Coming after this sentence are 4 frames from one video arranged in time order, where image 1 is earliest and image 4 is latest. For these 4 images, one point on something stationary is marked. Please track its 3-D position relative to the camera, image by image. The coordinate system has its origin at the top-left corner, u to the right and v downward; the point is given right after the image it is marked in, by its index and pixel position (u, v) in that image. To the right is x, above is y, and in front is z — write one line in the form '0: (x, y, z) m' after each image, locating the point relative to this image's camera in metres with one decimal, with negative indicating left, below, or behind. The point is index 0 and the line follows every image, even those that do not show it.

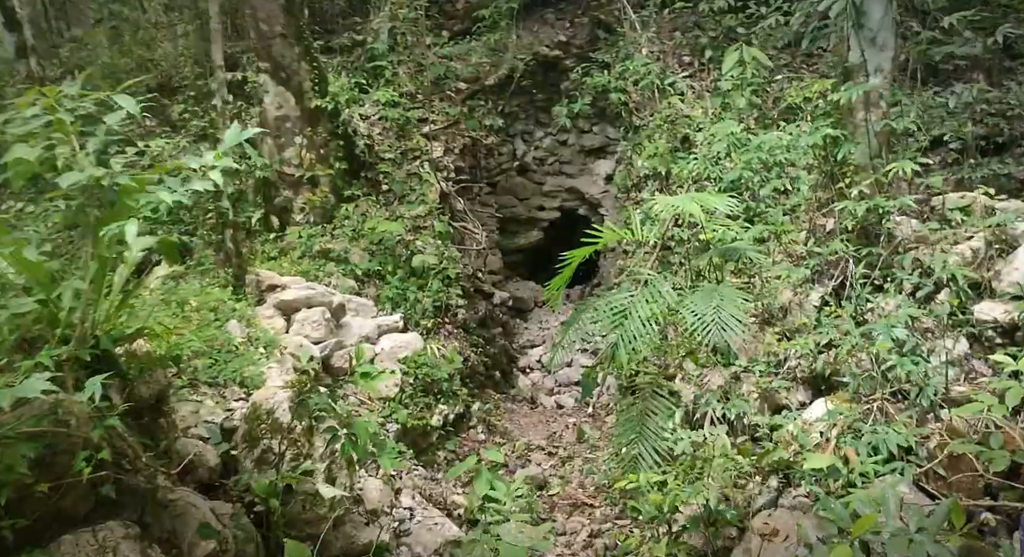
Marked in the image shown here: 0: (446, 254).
0: (-0.5, +0.2, +5.3) m
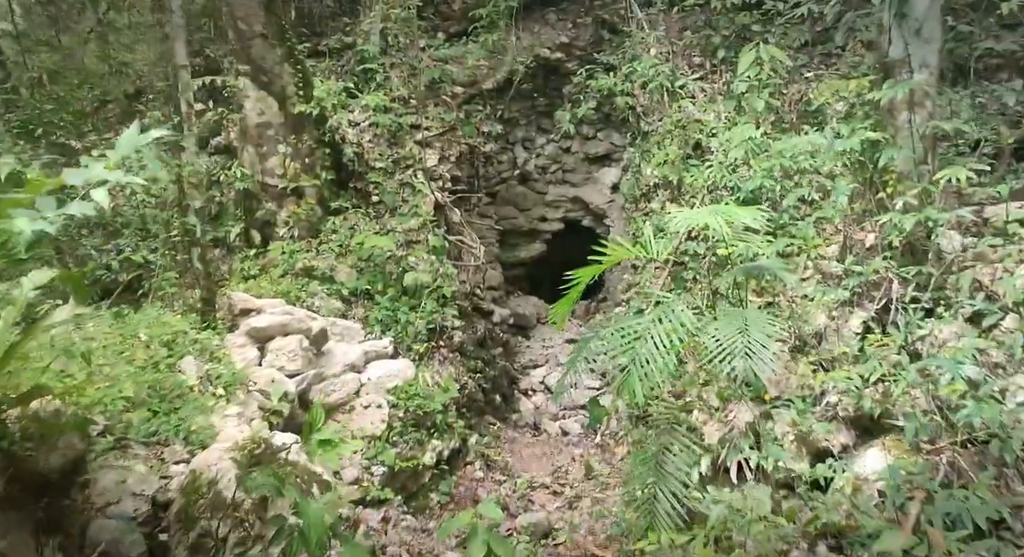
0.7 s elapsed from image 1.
0: (-0.5, 0.0, +4.9) m
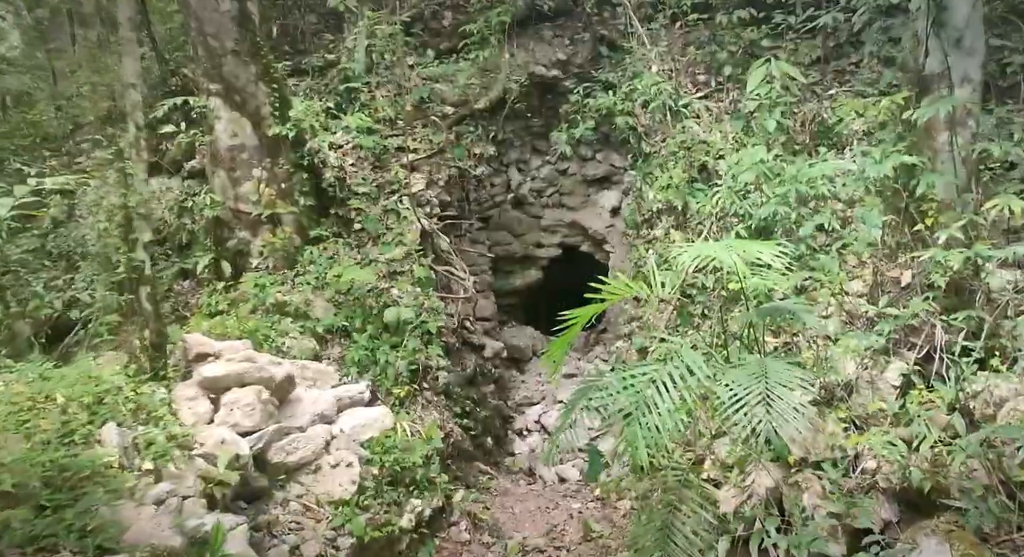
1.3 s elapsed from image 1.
0: (-0.5, -0.2, +4.5) m
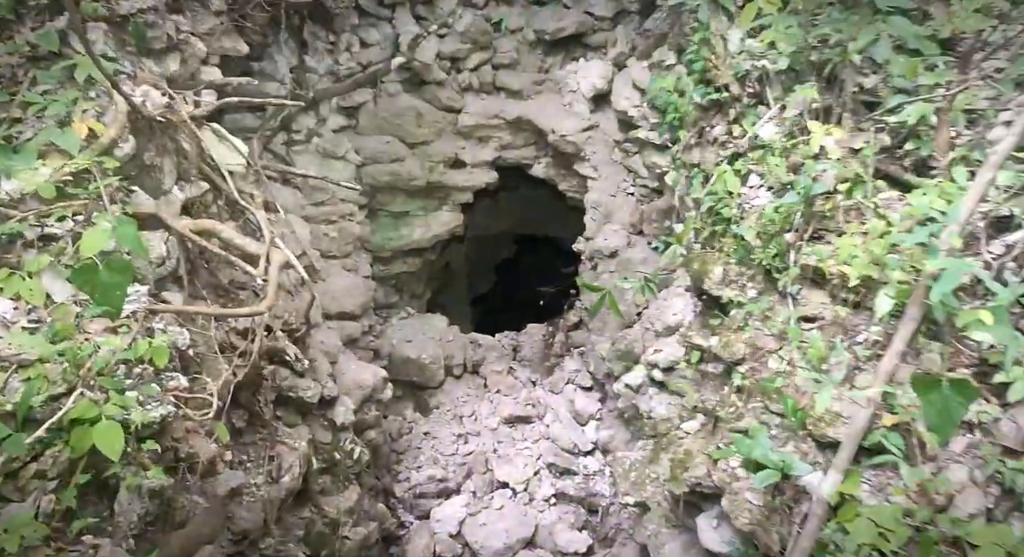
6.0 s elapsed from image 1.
0: (-0.8, -0.2, +1.4) m
